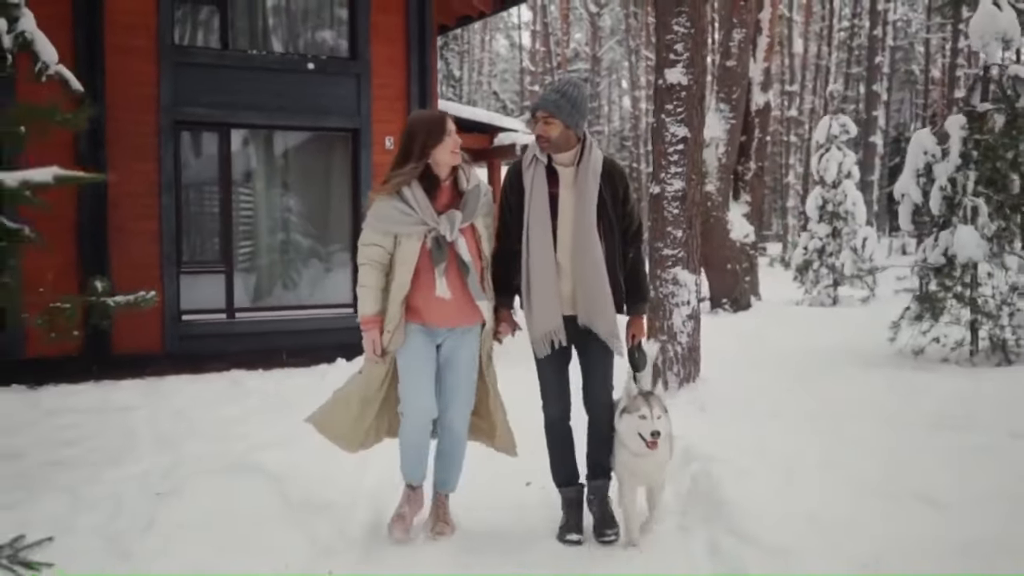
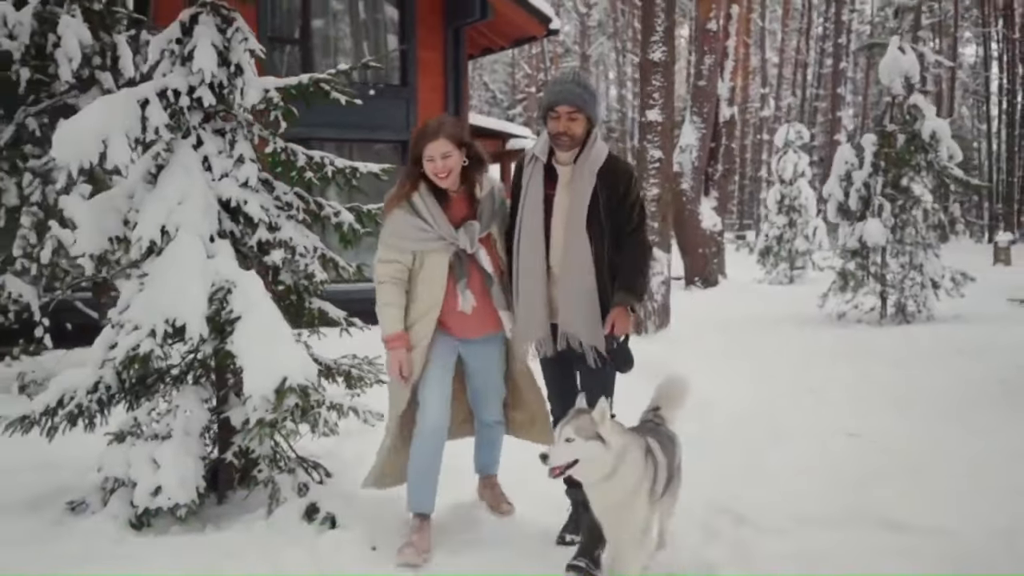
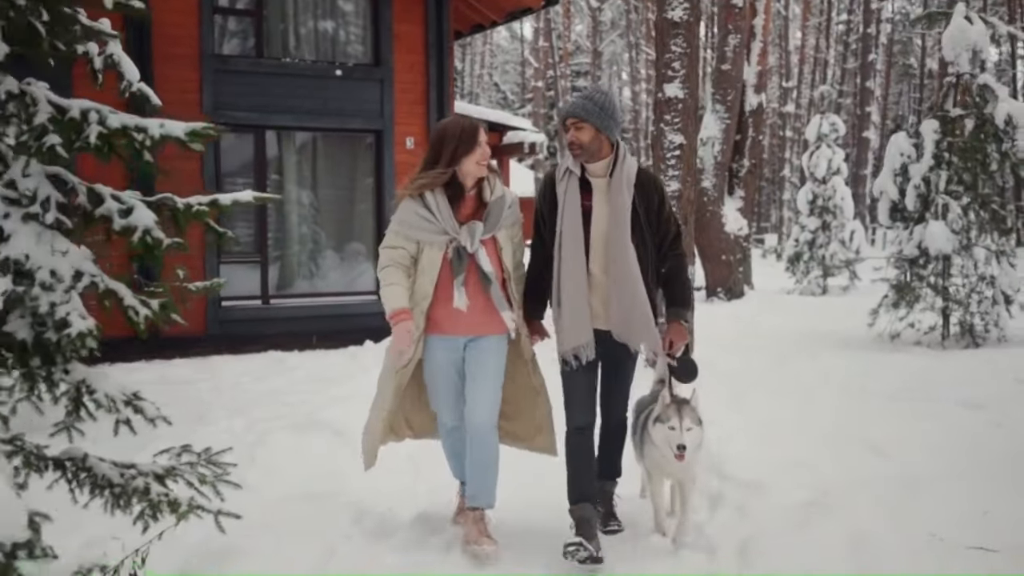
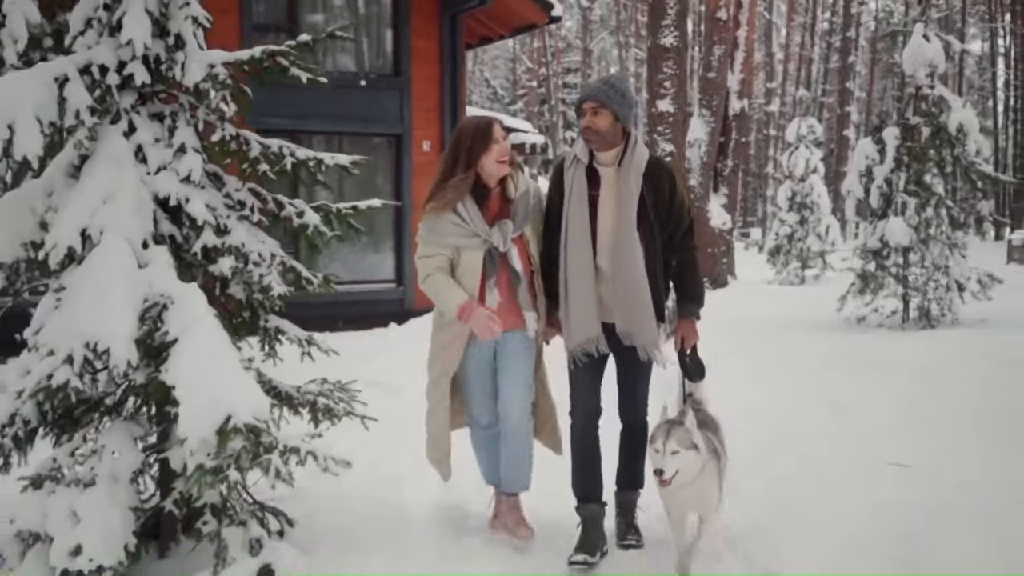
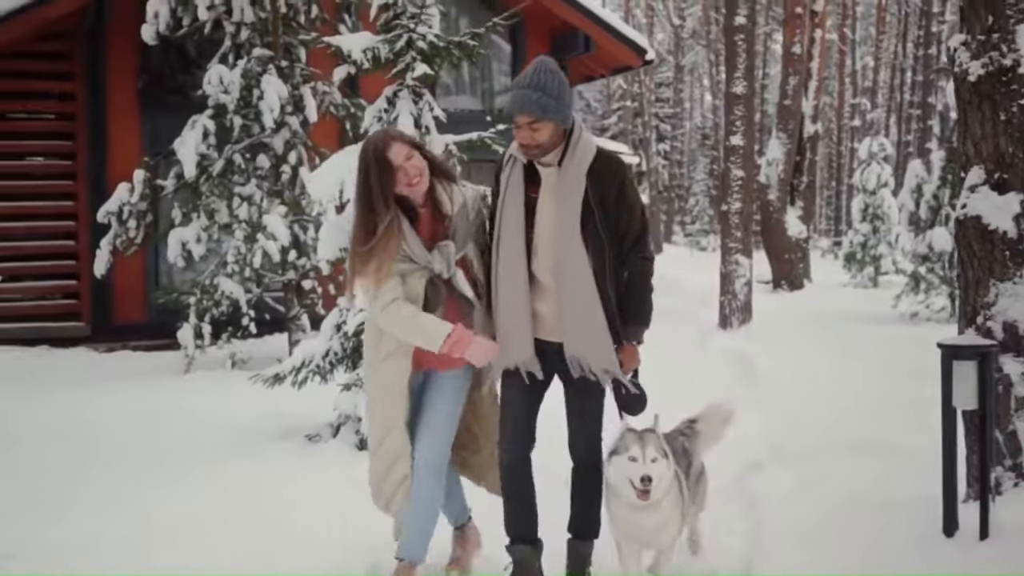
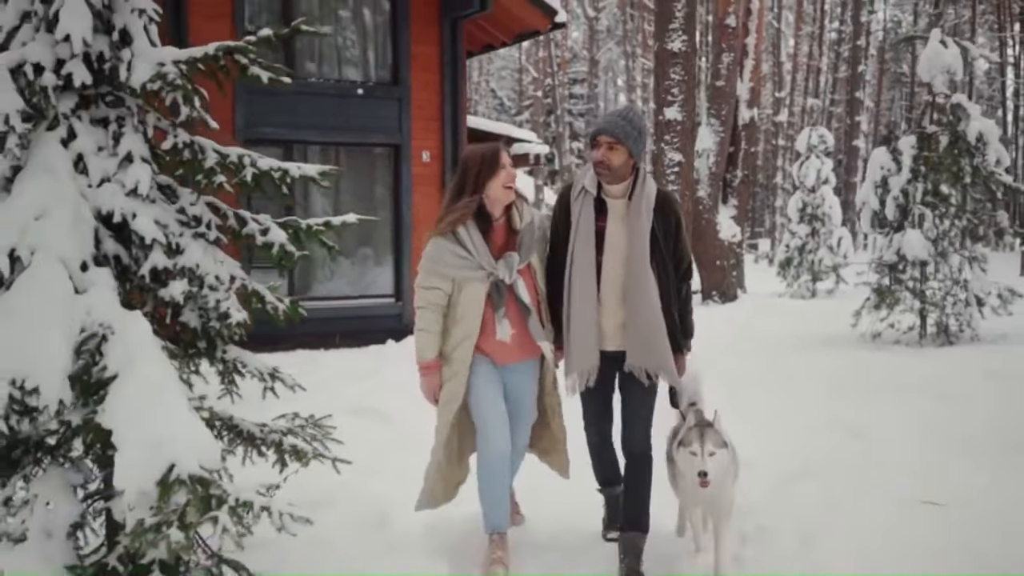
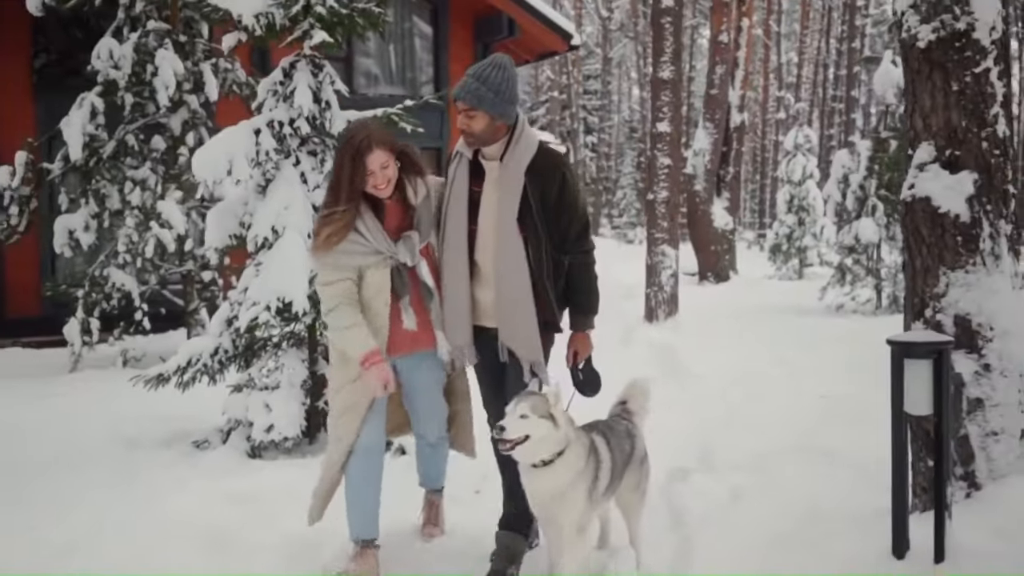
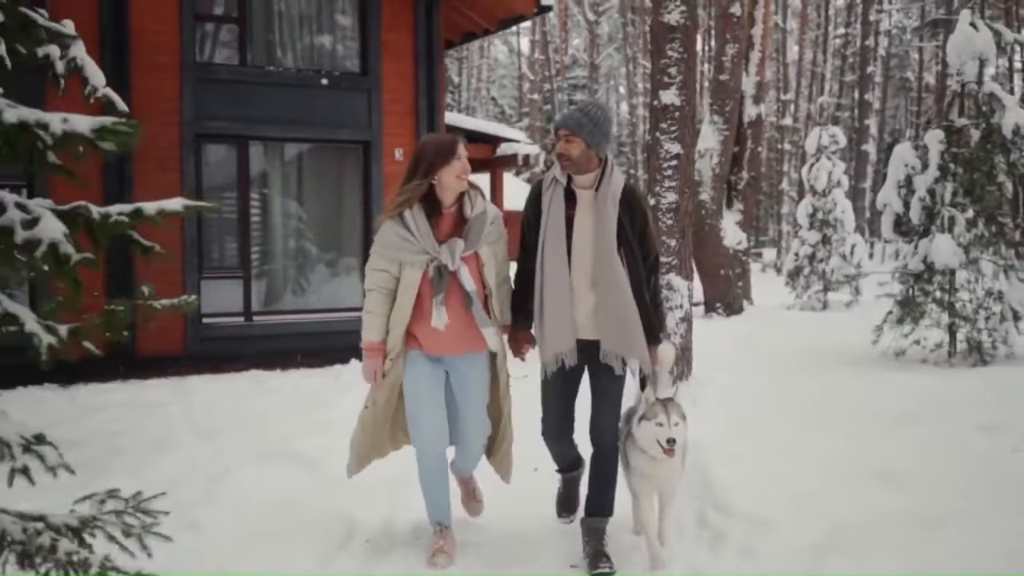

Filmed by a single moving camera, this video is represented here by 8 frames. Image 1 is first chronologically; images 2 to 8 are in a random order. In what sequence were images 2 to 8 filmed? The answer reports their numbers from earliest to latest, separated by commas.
8, 3, 6, 4, 2, 7, 5
